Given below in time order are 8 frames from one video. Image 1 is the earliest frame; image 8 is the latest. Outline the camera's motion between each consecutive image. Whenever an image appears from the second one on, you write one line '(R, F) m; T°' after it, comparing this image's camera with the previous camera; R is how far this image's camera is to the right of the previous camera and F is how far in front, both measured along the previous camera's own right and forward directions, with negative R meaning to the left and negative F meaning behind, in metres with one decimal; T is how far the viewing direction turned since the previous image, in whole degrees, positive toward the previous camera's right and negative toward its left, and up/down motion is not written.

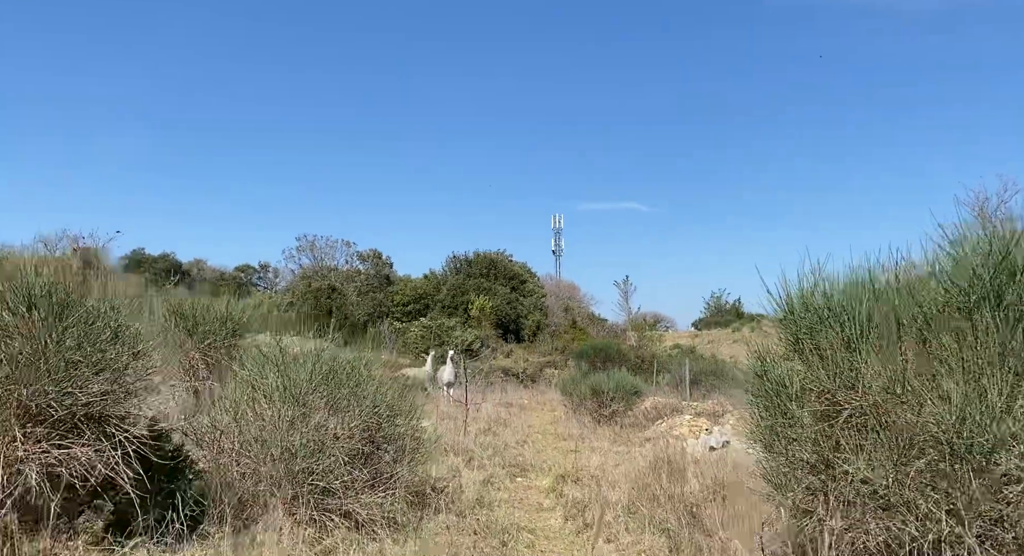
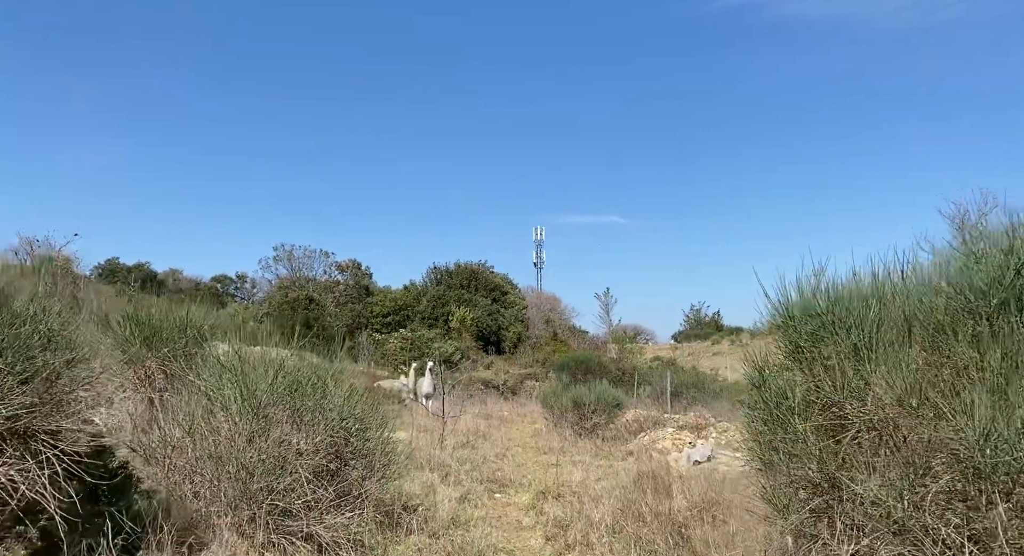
(0.0, +0.3) m; +1°
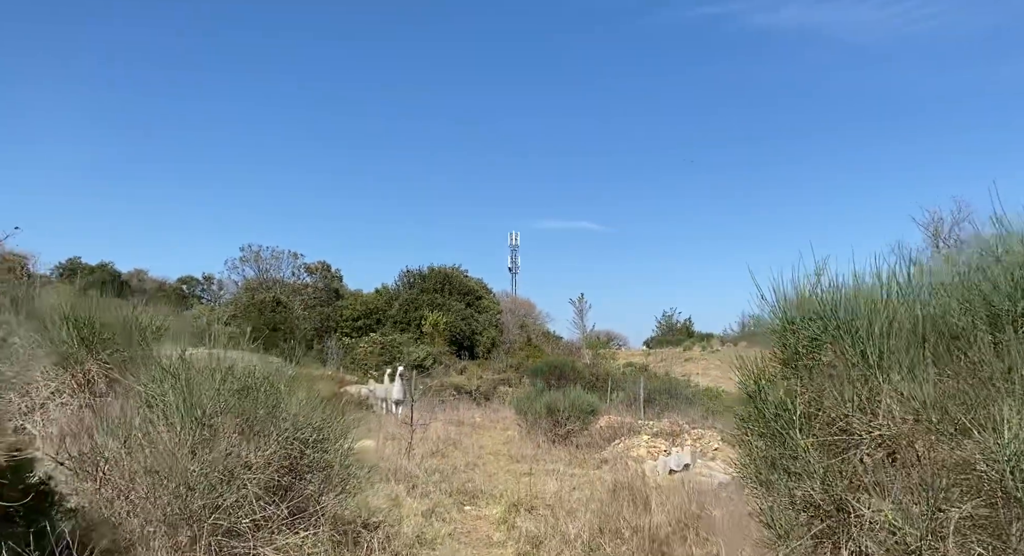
(0.0, +0.3) m; +2°
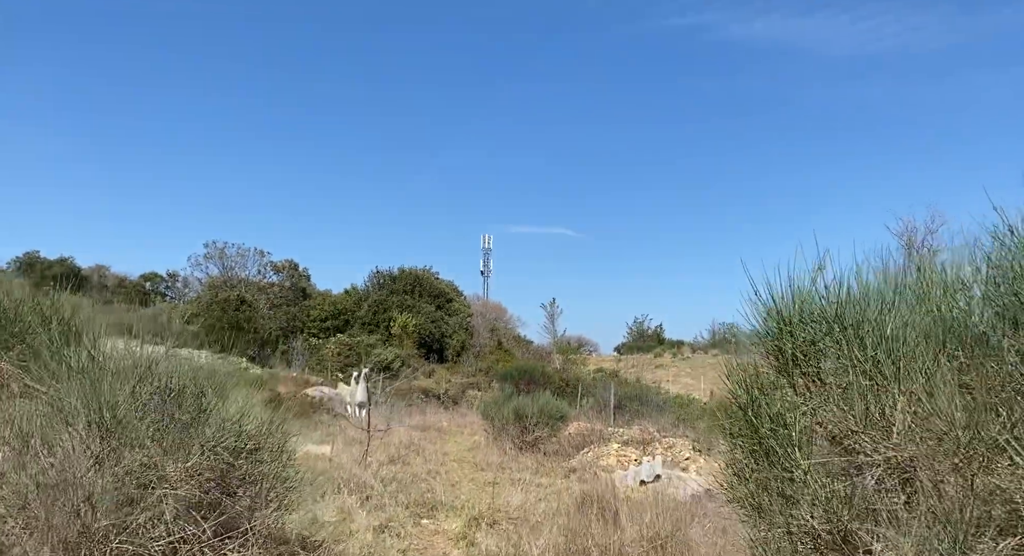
(0.0, +0.4) m; +2°
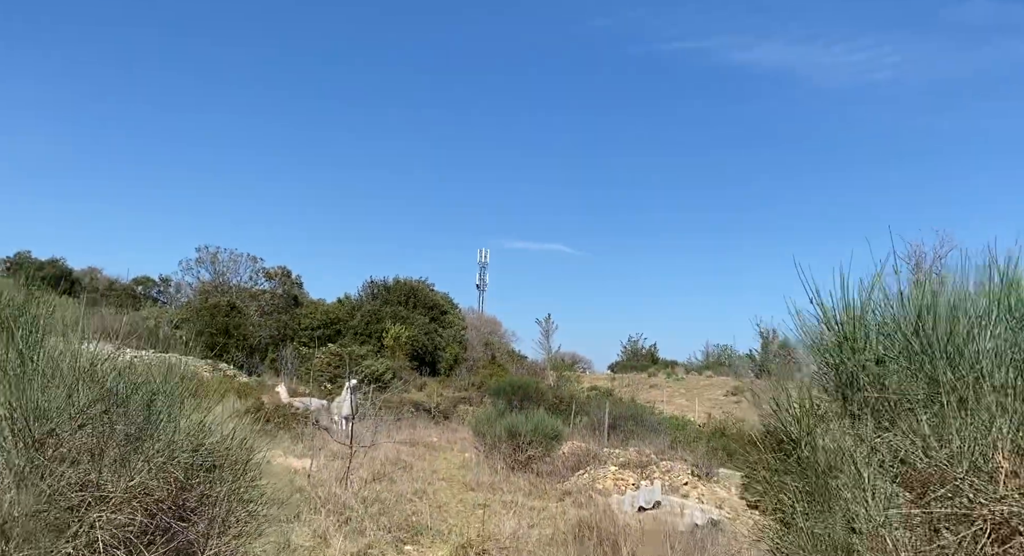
(0.0, +0.4) m; 0°
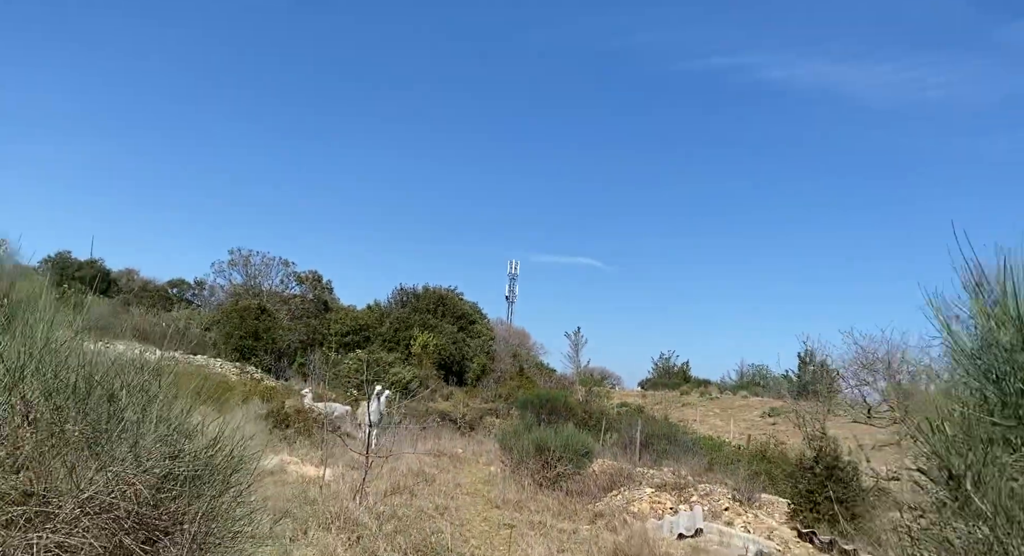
(0.0, +0.5) m; -2°
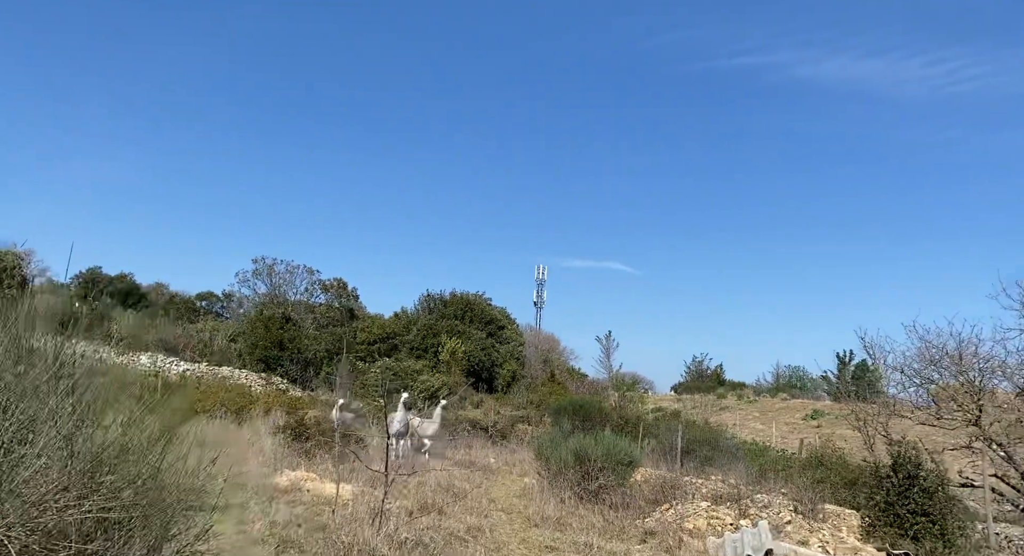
(-0.1, +0.8) m; -2°
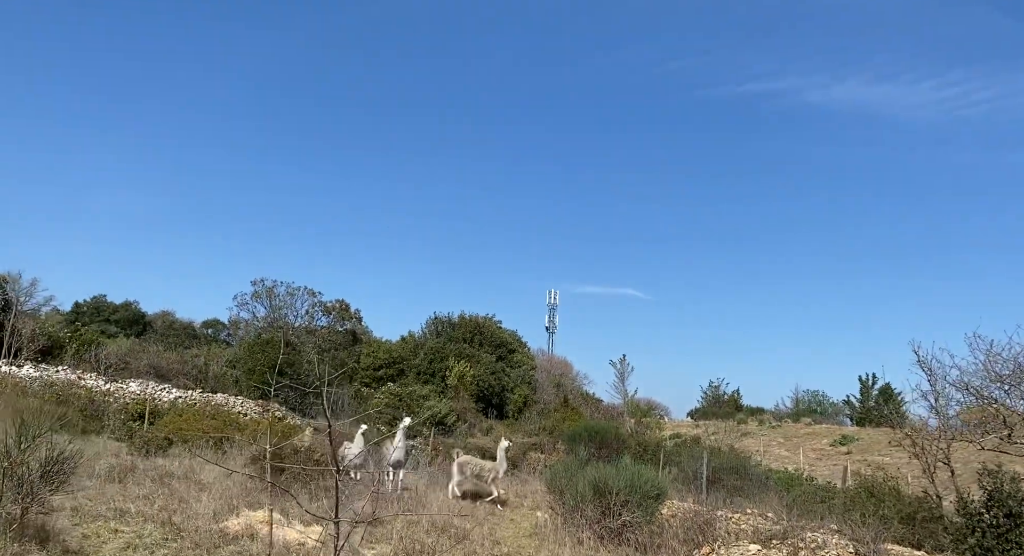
(+0.1, +1.2) m; -1°
